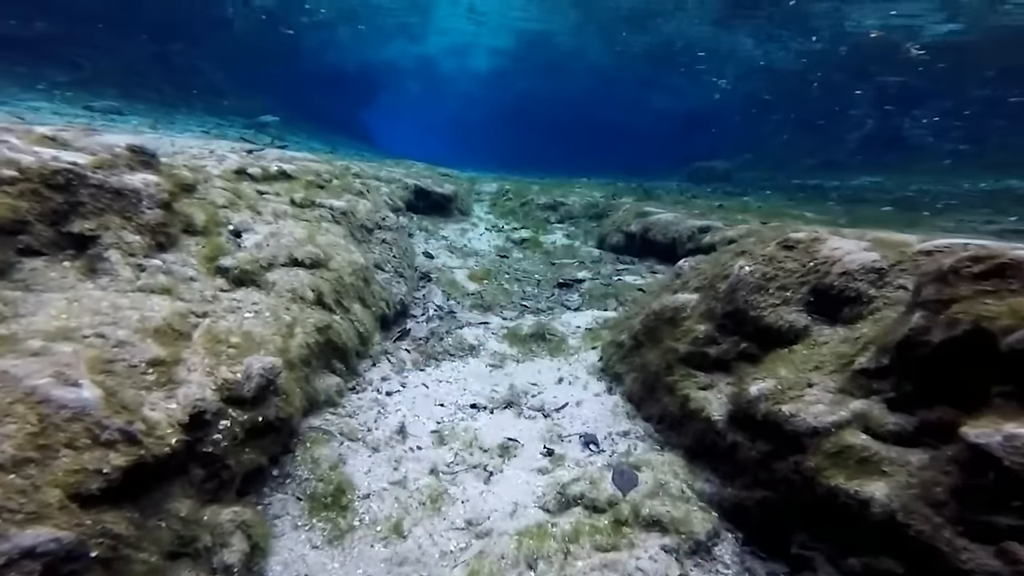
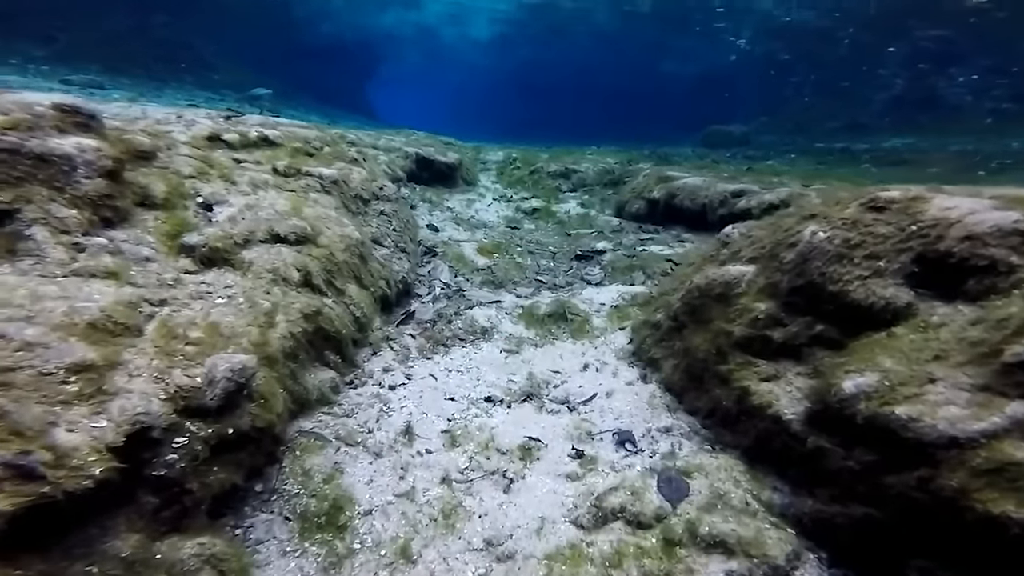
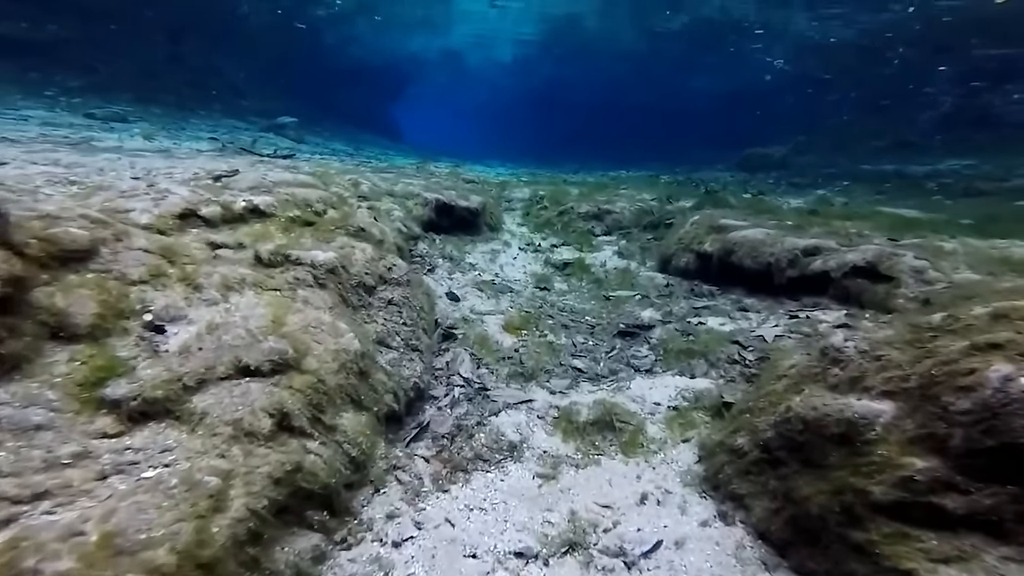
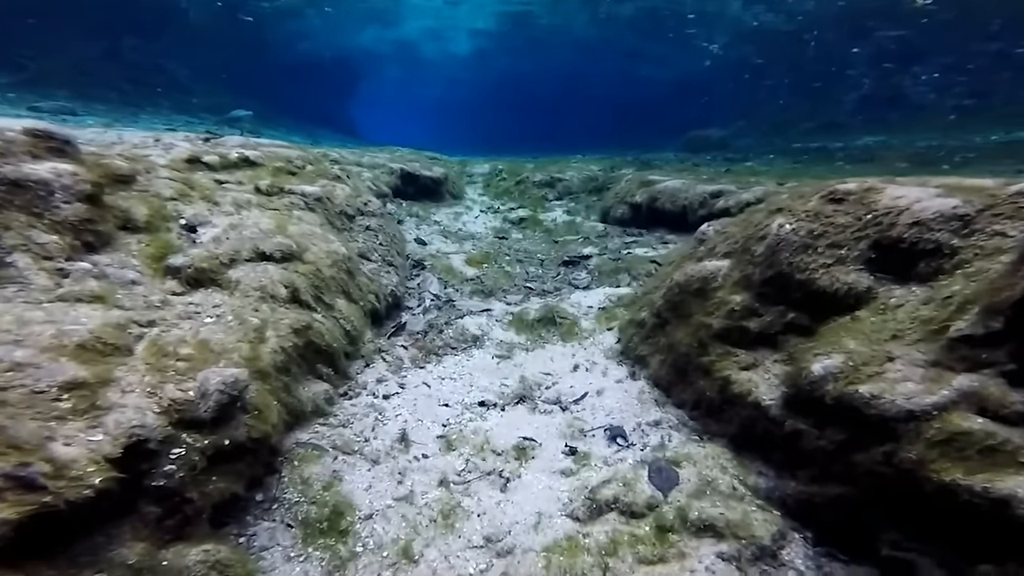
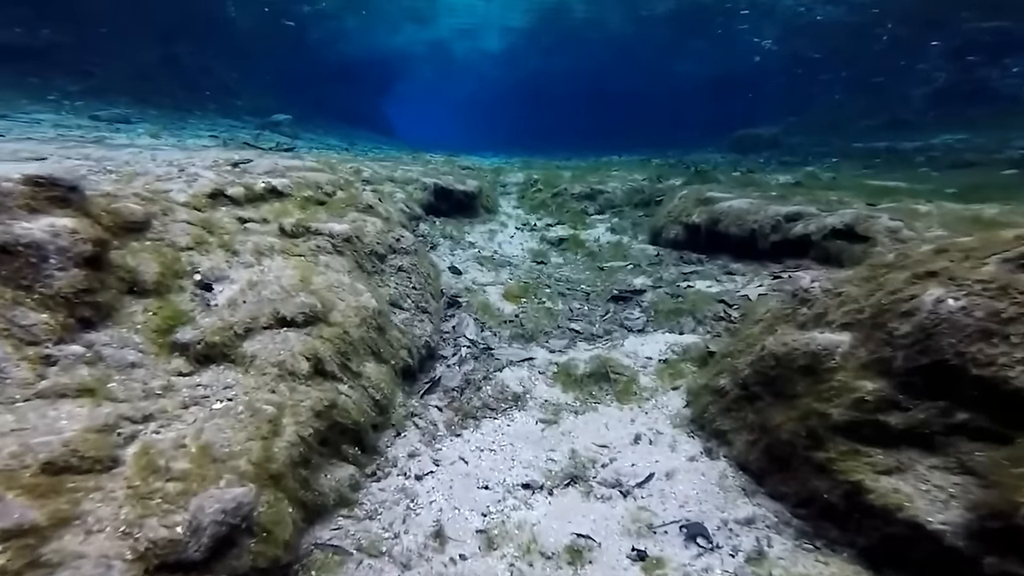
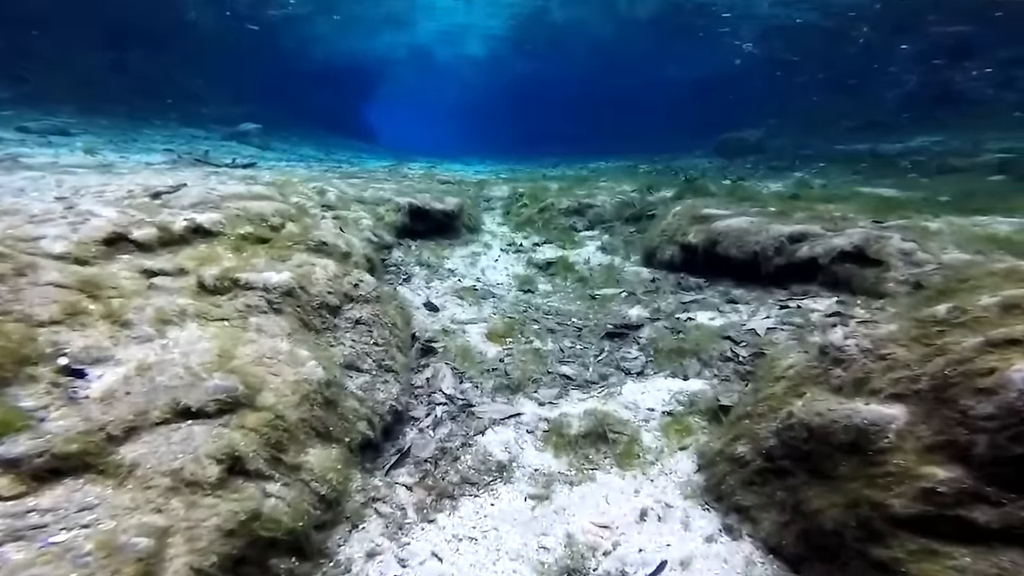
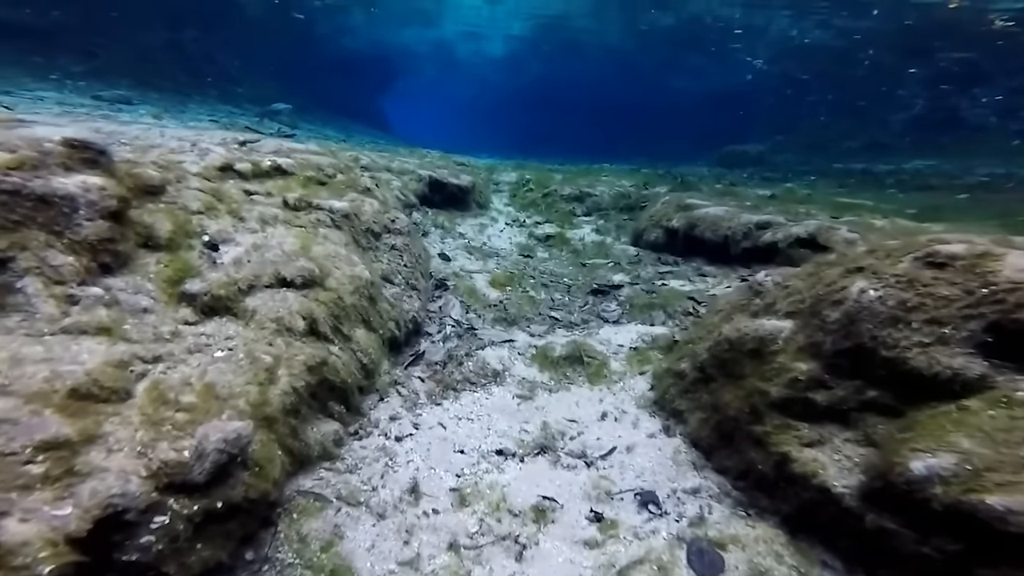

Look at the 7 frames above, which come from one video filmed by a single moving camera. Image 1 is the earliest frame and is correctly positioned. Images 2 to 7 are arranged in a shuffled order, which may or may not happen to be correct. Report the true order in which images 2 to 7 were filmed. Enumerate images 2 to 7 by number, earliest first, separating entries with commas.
4, 2, 7, 5, 3, 6
